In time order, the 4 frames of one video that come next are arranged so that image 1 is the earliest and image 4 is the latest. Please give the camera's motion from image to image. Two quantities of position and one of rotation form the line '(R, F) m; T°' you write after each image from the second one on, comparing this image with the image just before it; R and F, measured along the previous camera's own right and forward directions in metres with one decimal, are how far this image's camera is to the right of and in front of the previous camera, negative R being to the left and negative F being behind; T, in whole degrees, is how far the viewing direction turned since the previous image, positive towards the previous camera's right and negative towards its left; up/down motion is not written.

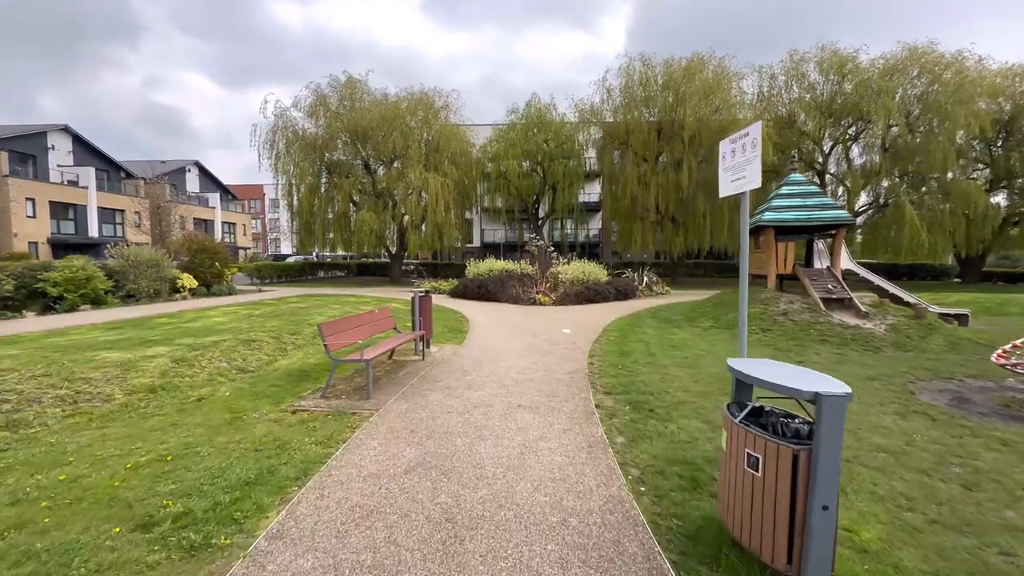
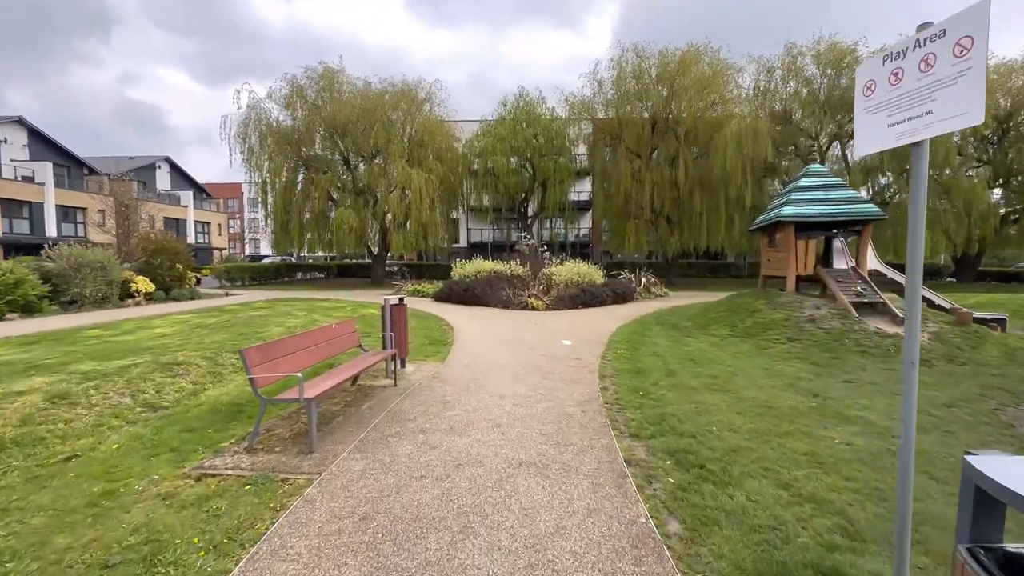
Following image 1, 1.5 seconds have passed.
(-0.1, +1.5) m; +2°
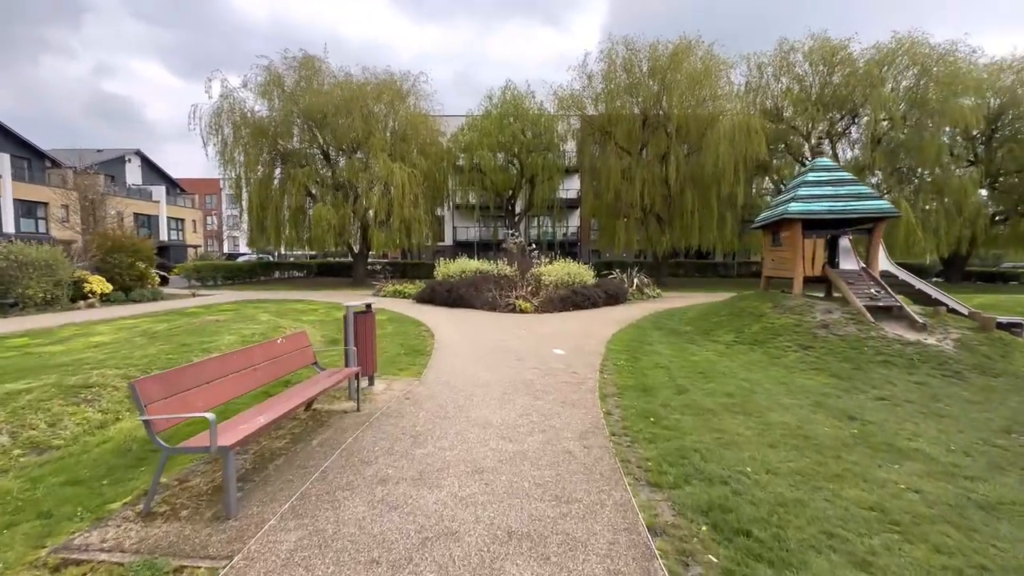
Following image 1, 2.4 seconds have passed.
(0.0, +1.0) m; +2°
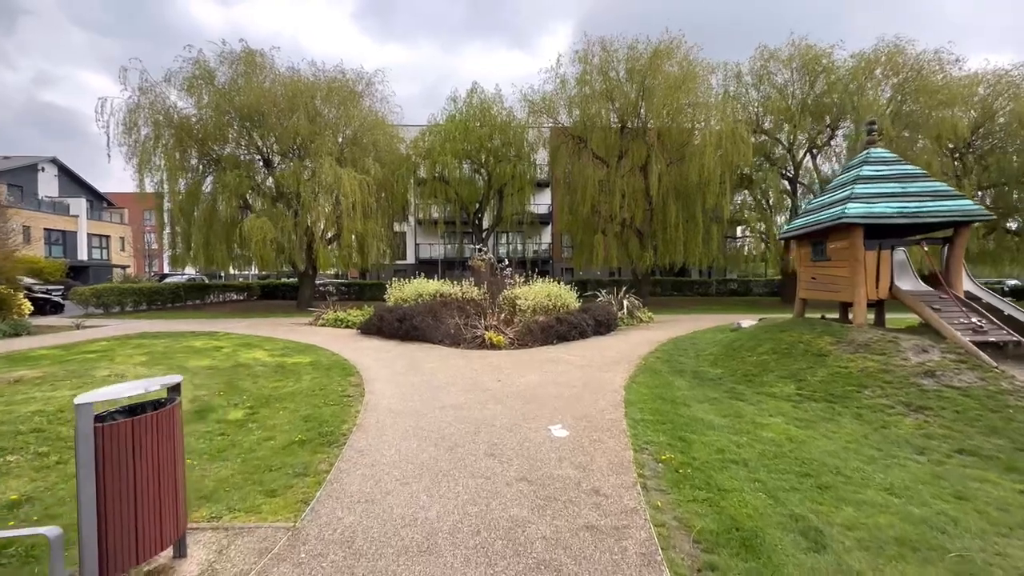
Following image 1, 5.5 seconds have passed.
(0.0, +3.2) m; +4°
